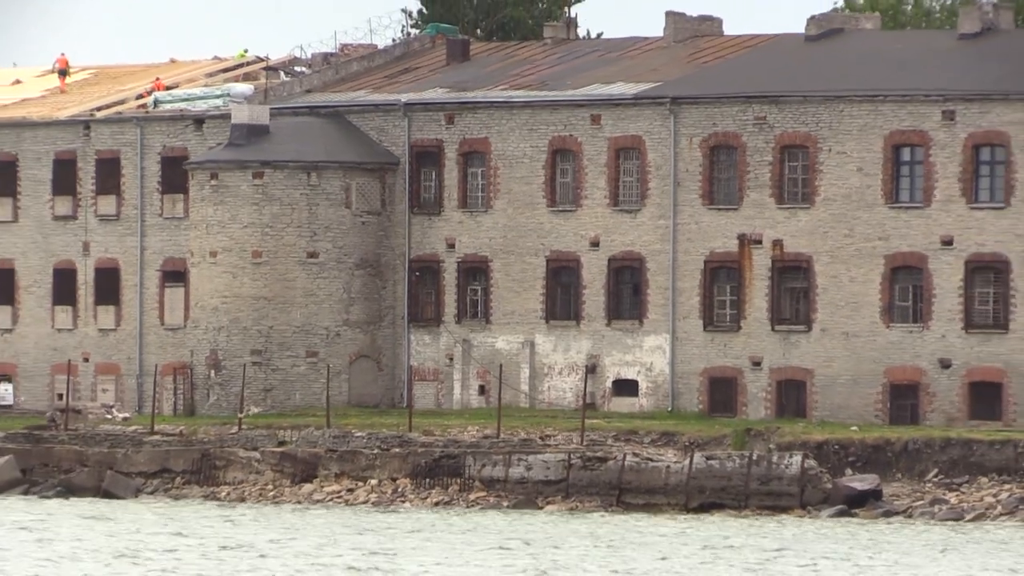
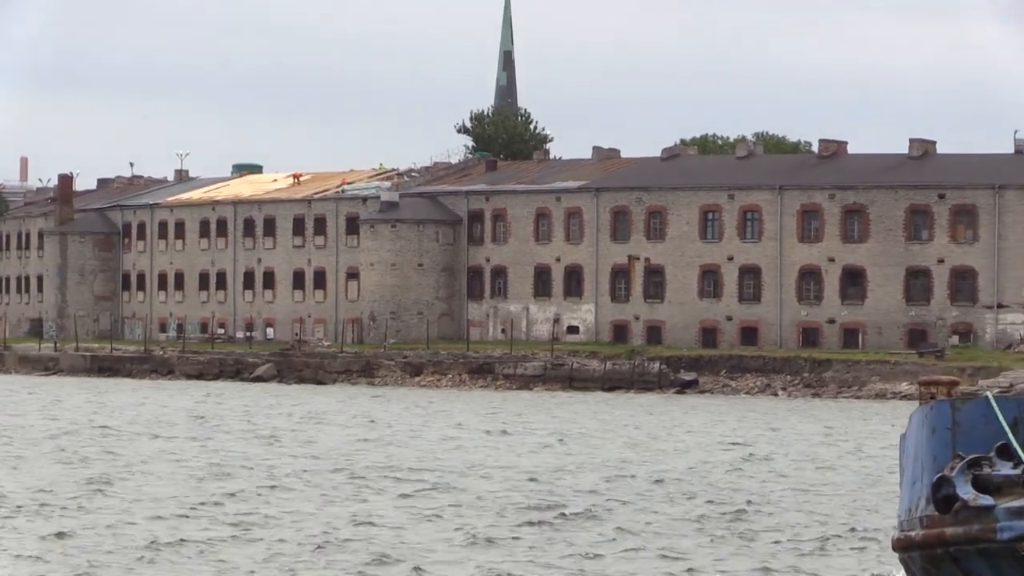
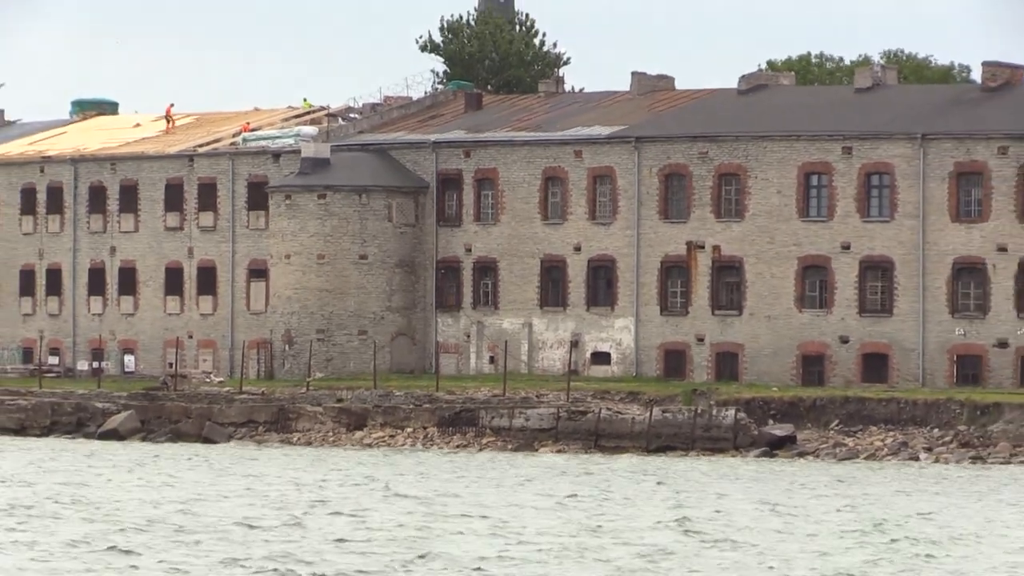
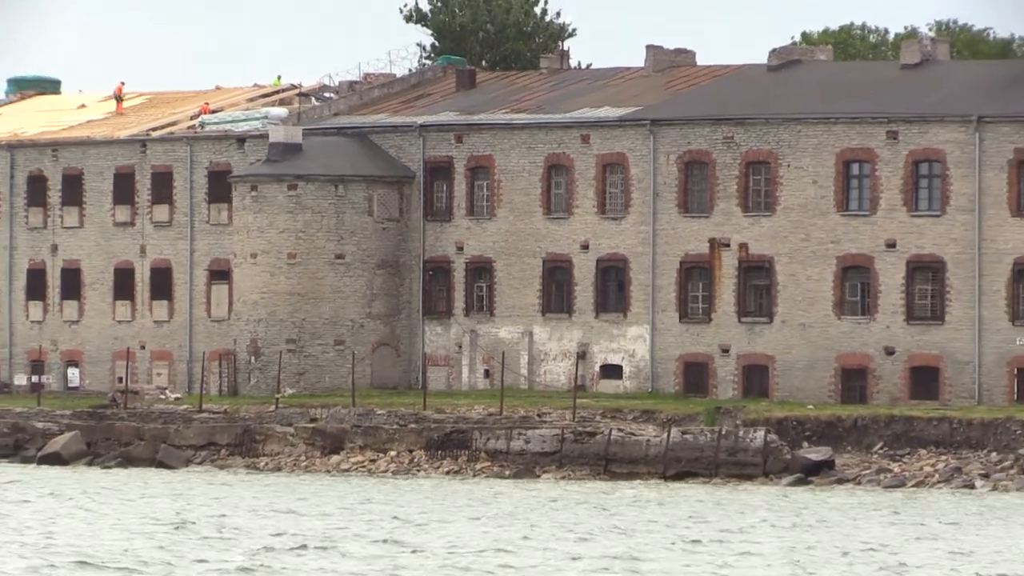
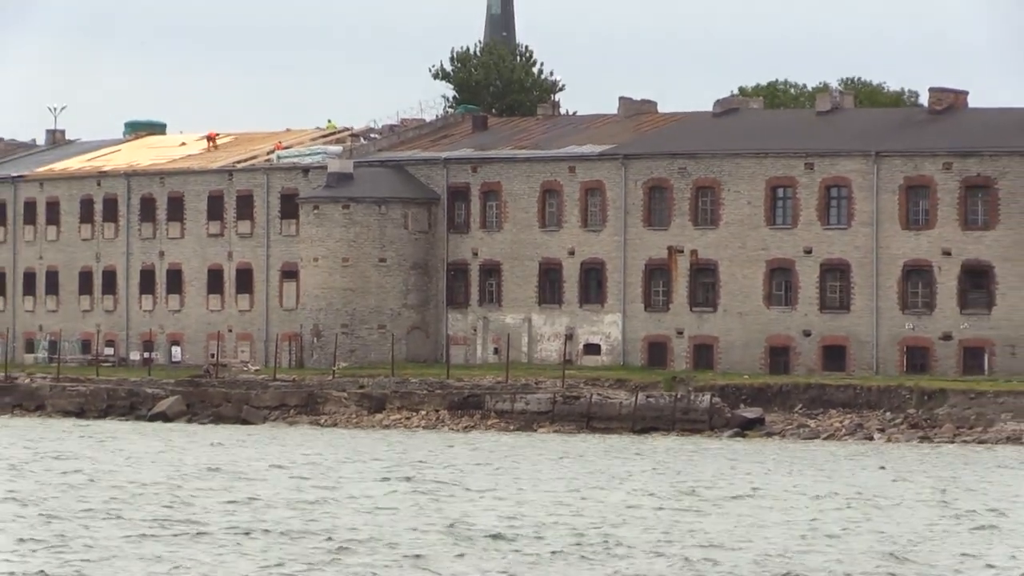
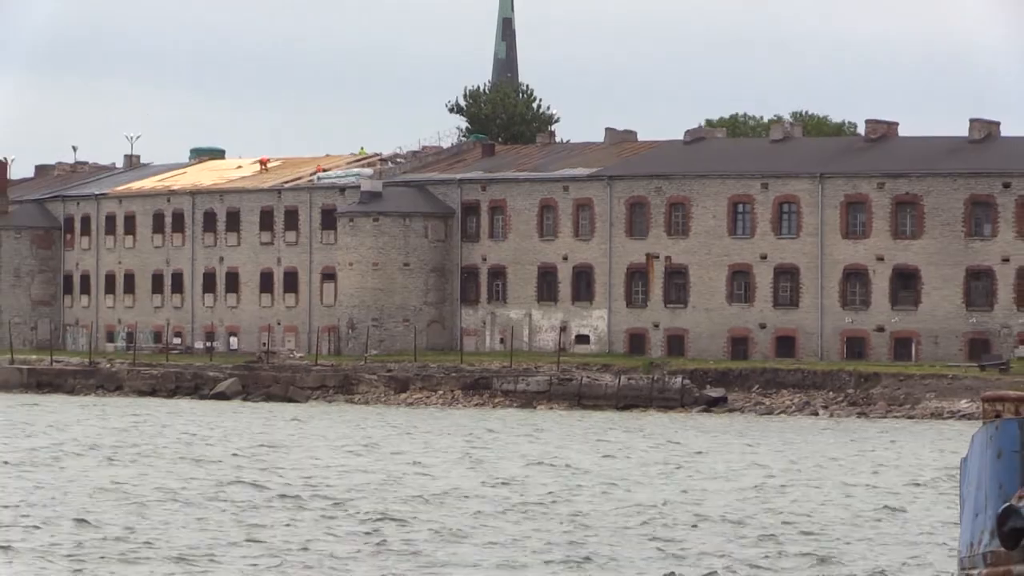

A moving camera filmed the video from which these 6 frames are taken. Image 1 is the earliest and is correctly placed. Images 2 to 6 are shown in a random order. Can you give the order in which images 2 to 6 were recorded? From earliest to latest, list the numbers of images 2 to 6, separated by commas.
4, 3, 5, 6, 2
